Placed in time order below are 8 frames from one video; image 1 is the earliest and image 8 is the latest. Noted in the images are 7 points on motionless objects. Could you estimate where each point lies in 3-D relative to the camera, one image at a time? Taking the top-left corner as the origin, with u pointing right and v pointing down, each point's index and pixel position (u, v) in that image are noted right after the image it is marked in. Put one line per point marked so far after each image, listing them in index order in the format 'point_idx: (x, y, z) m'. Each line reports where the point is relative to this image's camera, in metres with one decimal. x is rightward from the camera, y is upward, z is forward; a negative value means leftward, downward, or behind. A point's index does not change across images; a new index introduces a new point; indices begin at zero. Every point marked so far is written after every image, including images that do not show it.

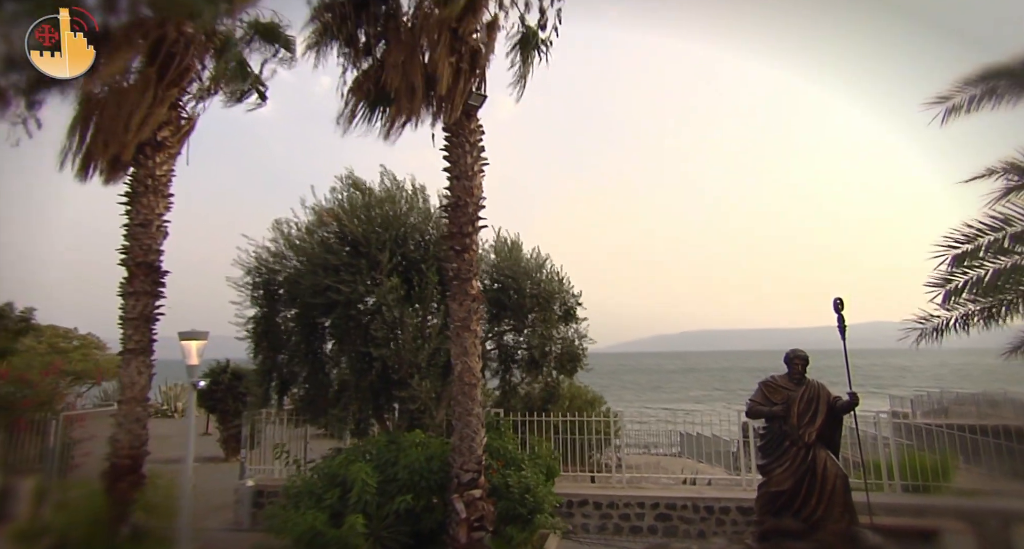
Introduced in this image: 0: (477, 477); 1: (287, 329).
0: (-0.4, -2.2, +6.6) m
1: (-3.4, -0.8, +9.0) m
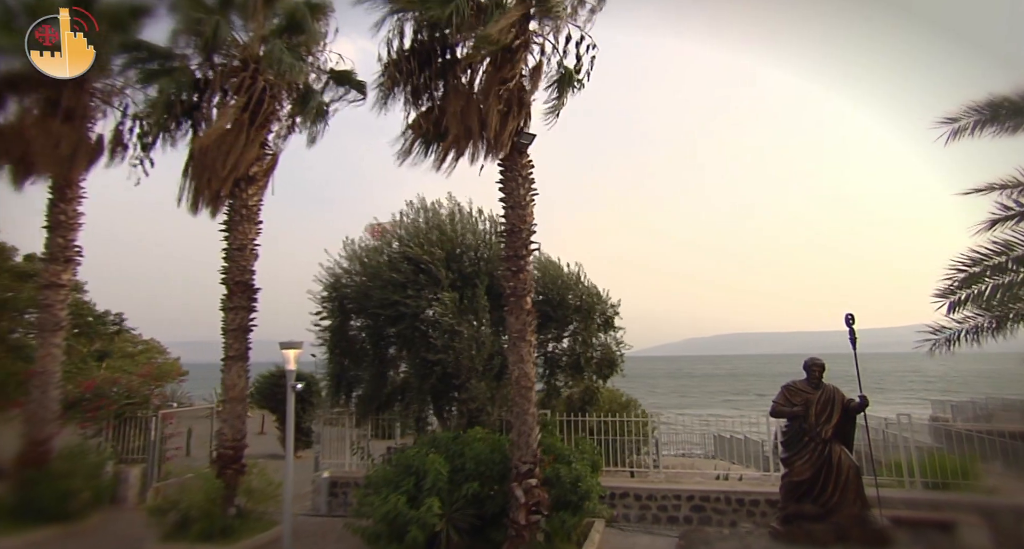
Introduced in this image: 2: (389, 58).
0: (+0.3, -2.4, +7.6) m
1: (-2.6, -1.1, +10.2) m
2: (-1.7, +3.0, +8.0) m
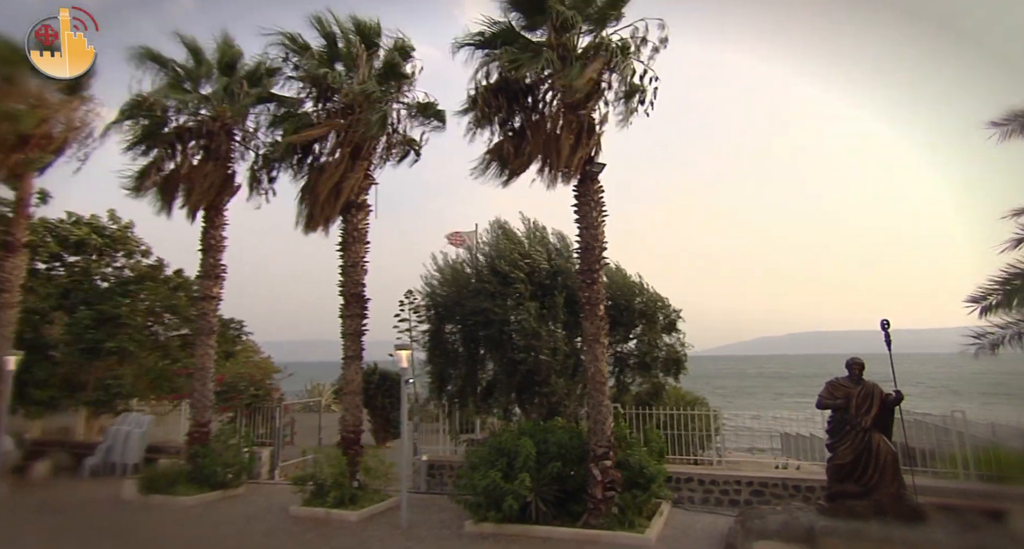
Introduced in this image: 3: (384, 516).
0: (+1.4, -2.6, +8.9) m
1: (-1.2, -1.3, +11.8) m
2: (-0.6, +2.8, +9.5) m
3: (-2.0, -3.8, +9.4) m
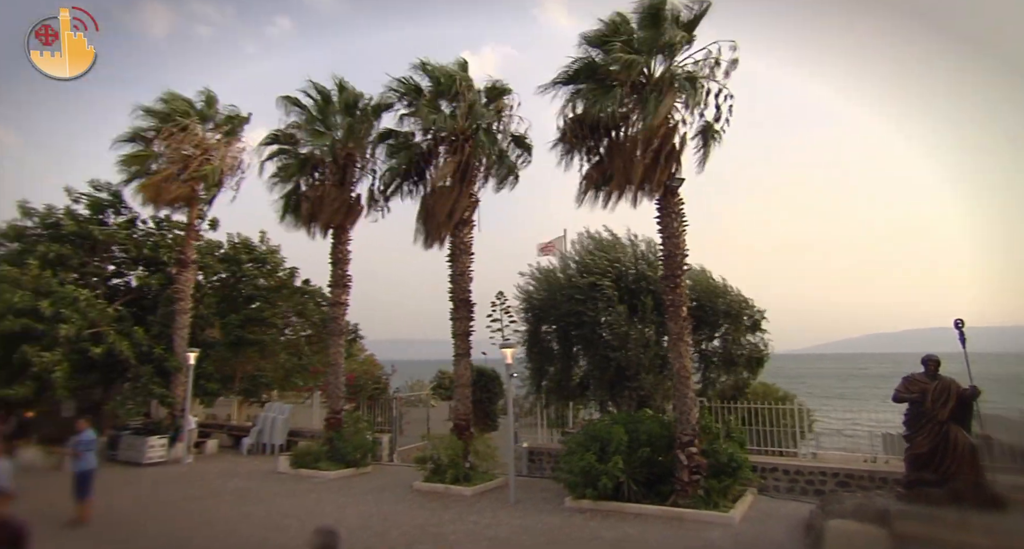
0: (+3.0, -2.7, +9.8) m
1: (+0.8, -1.4, +13.0) m
2: (+0.9, +2.7, +10.7) m
3: (-0.3, -4.0, +10.8) m
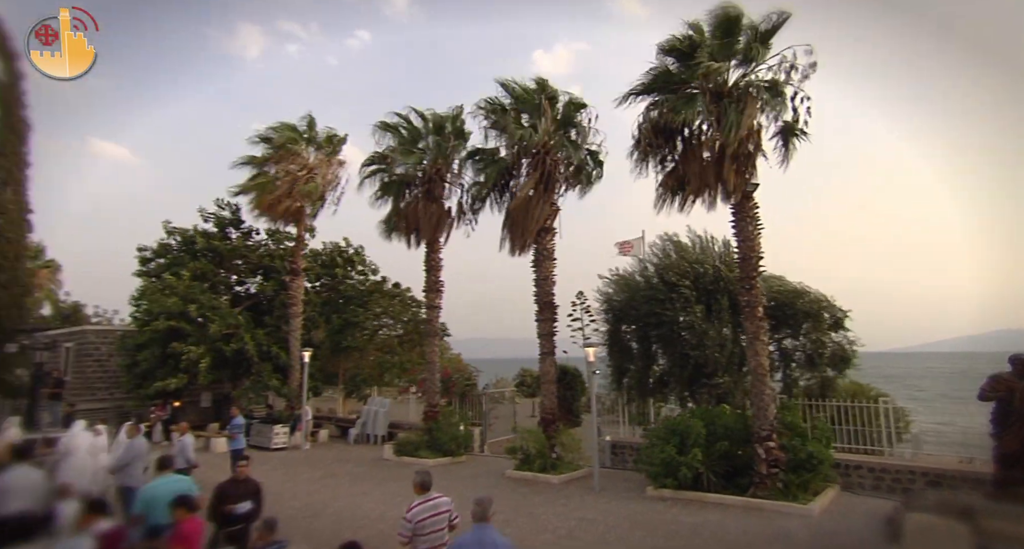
0: (+4.5, -2.7, +10.2) m
1: (+2.7, -1.5, +13.7) m
2: (+2.4, +2.6, +11.3) m
3: (+1.3, -4.0, +11.6) m
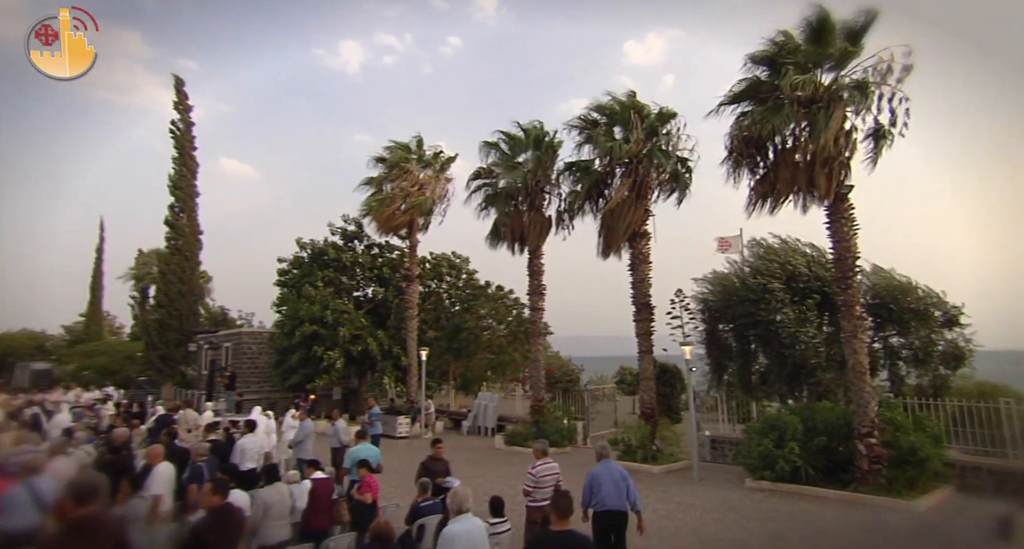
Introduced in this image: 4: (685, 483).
0: (+6.3, -2.7, +10.3) m
1: (+5.1, -1.5, +14.1) m
2: (+4.4, +2.6, +11.8) m
3: (+3.5, -4.1, +12.2) m
4: (+3.3, -4.0, +11.4) m
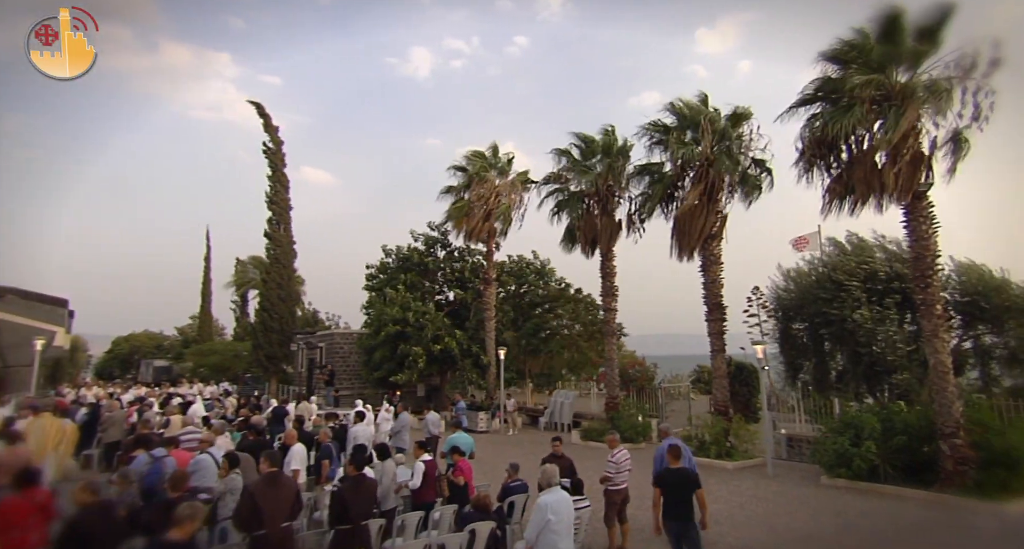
0: (+7.7, -2.7, +10.2) m
1: (+6.9, -1.5, +14.1) m
2: (+5.8, +2.6, +11.9) m
3: (+5.1, -4.1, +12.4) m
4: (+4.8, -4.0, +11.6) m
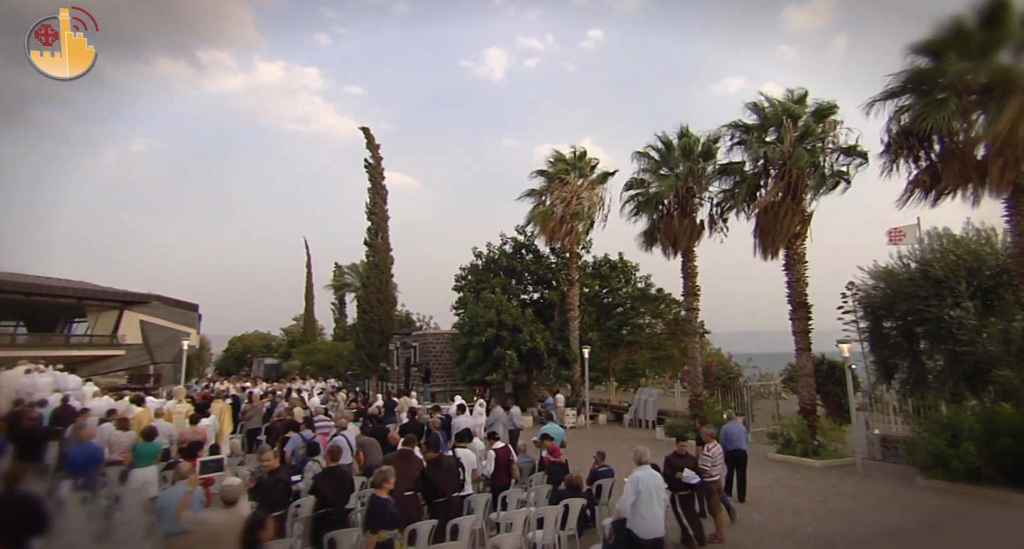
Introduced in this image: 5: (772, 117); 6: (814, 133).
0: (+9.1, -2.6, +9.7) m
1: (+8.8, -1.4, +13.7) m
2: (+7.4, +2.7, +11.6) m
3: (+6.9, -4.0, +12.3) m
4: (+6.5, -4.0, +11.5) m
5: (+6.3, +3.9, +14.4) m
6: (+7.1, +3.4, +13.9) m
